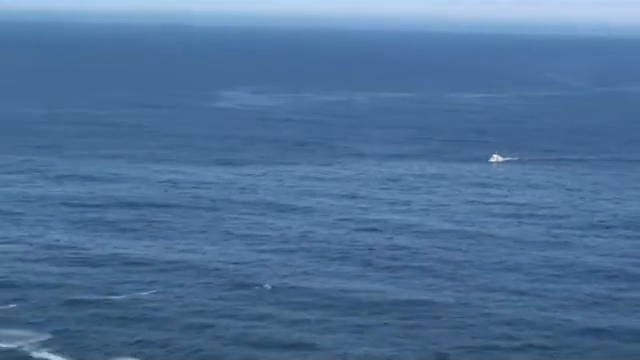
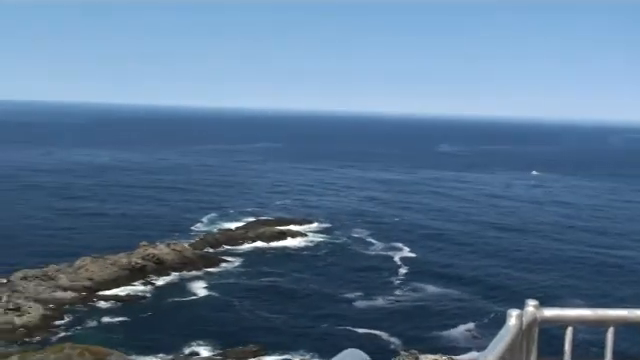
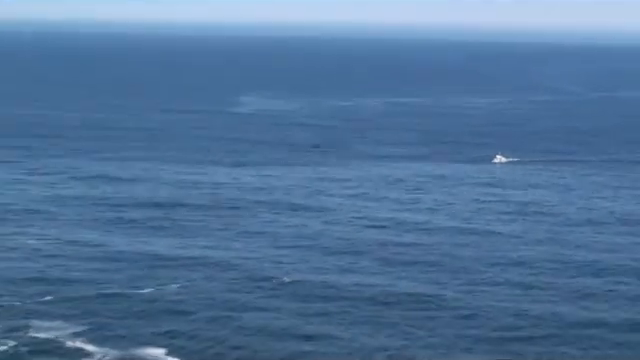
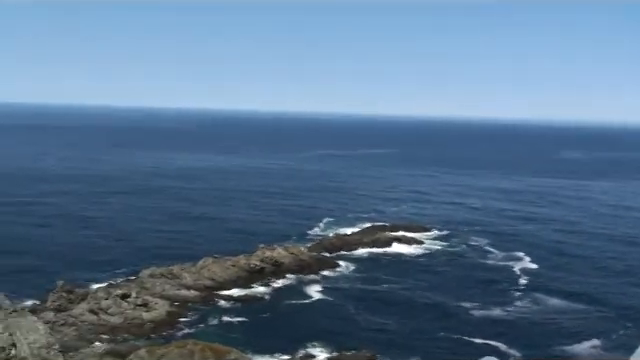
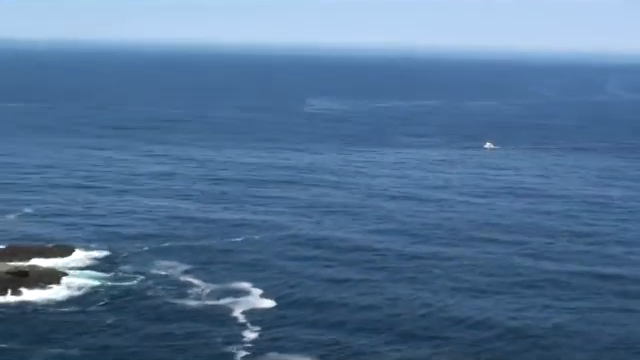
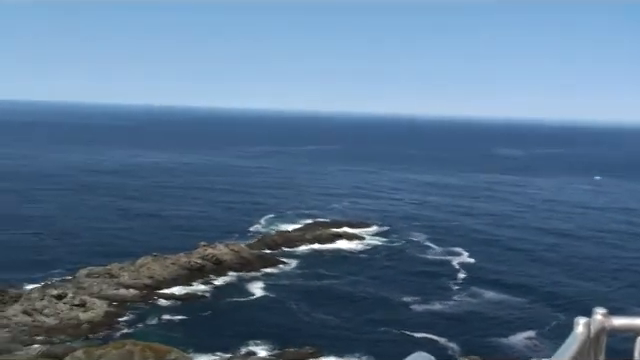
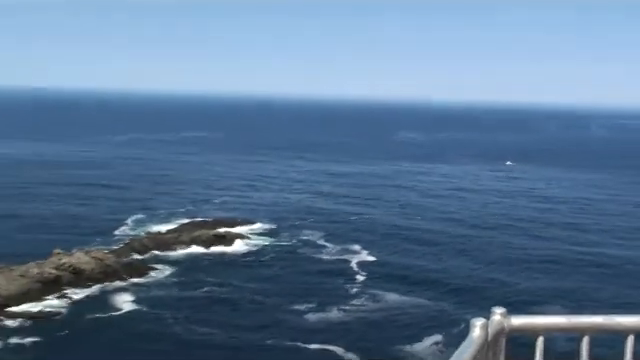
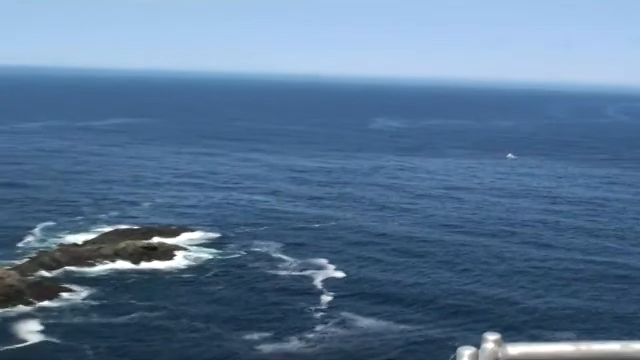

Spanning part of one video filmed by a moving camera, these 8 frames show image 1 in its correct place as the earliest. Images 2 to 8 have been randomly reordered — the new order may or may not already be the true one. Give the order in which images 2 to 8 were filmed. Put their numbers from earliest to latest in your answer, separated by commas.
3, 5, 8, 7, 2, 6, 4
